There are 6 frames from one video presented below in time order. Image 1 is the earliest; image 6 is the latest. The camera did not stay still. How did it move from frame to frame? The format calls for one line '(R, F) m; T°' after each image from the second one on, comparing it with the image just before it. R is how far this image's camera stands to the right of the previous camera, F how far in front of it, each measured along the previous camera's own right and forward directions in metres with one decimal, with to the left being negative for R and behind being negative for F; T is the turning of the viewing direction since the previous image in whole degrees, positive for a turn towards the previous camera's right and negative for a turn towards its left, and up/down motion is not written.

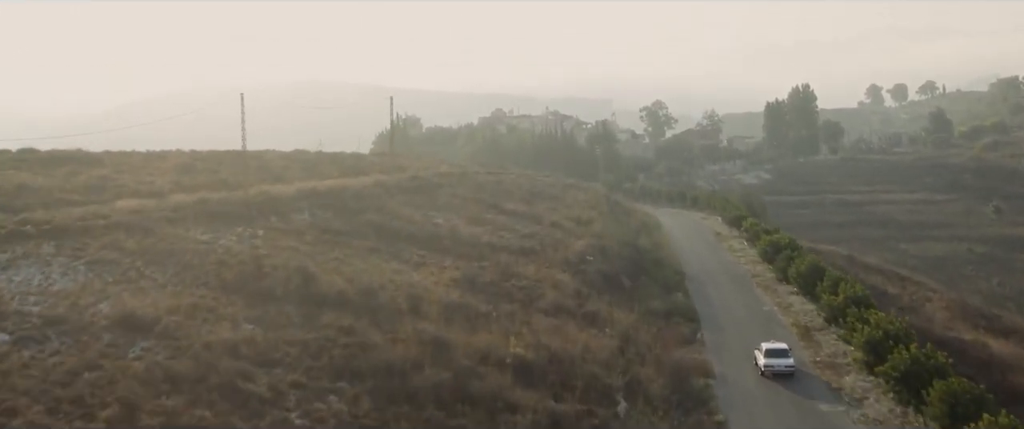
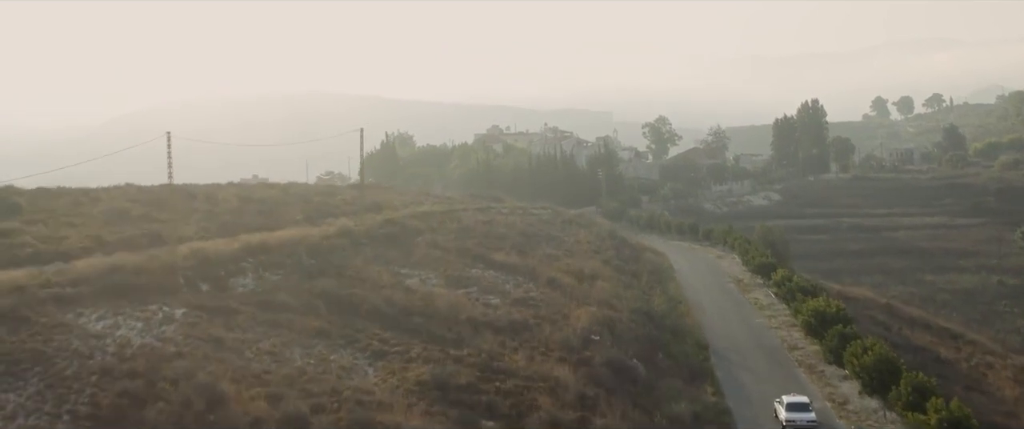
(+0.3, +3.6) m; 0°
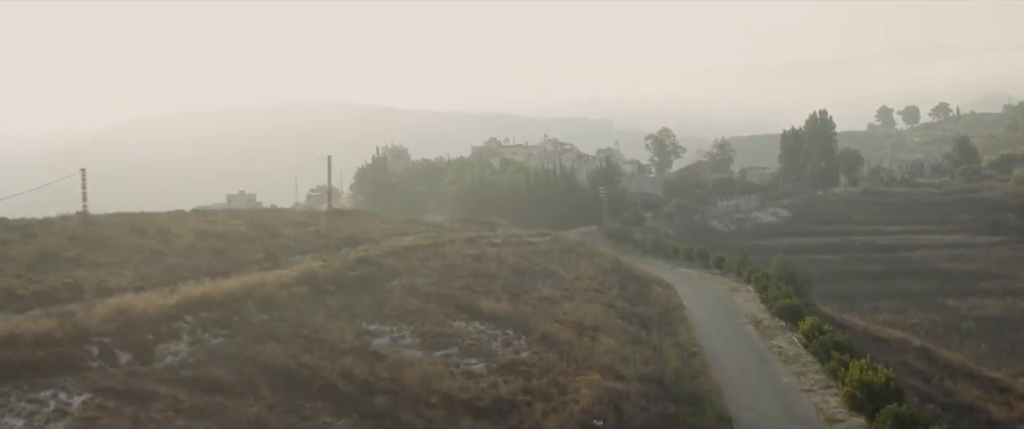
(+0.3, +2.7) m; 0°
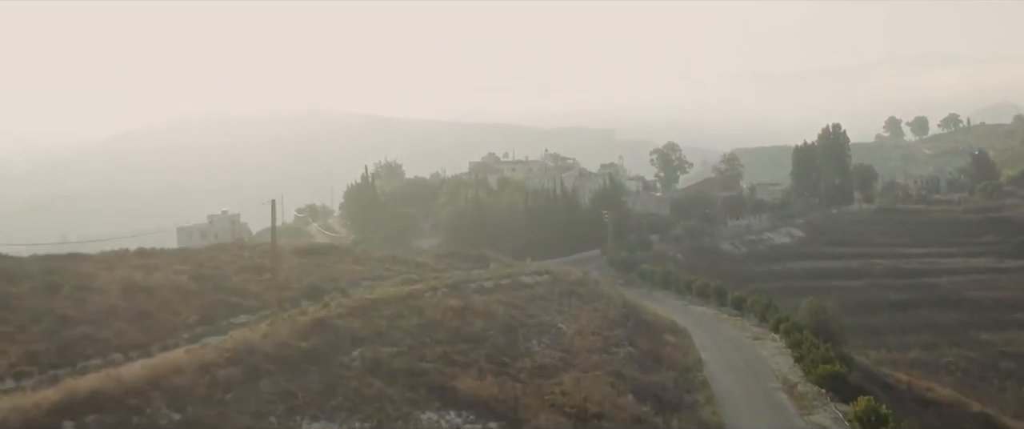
(+0.3, +3.5) m; 0°
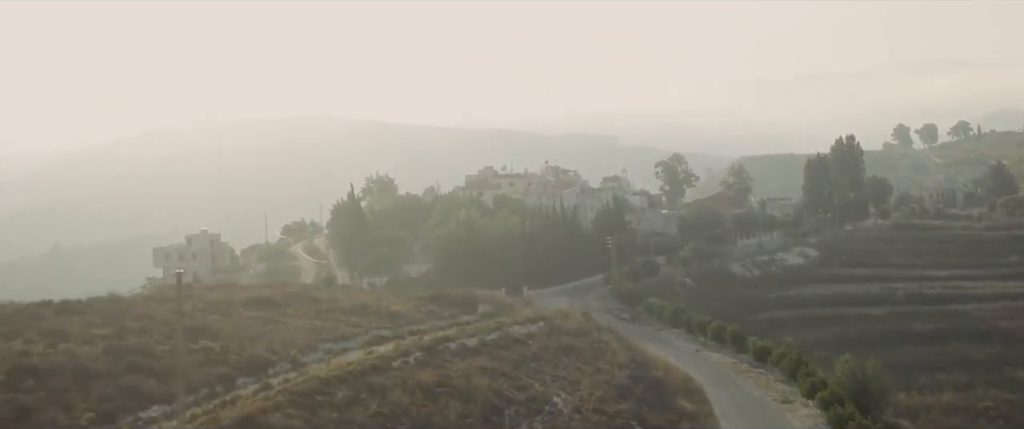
(+0.4, +3.5) m; 0°
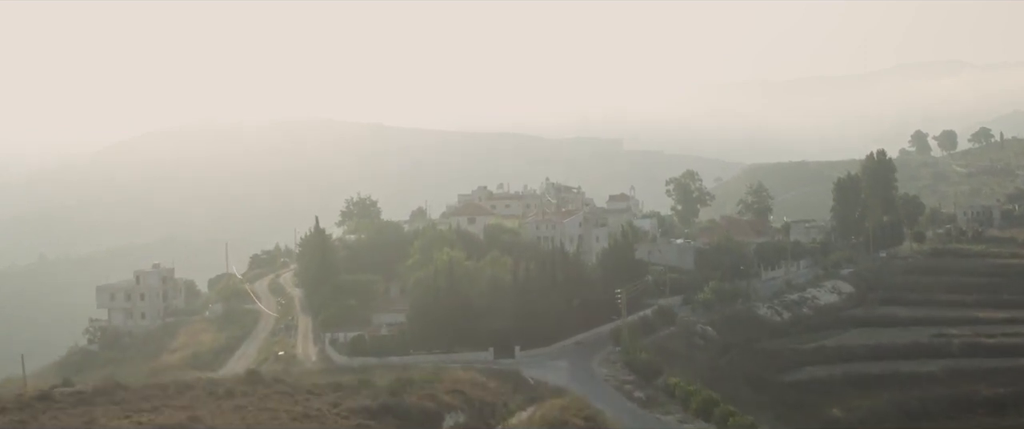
(+0.6, +6.9) m; 0°
